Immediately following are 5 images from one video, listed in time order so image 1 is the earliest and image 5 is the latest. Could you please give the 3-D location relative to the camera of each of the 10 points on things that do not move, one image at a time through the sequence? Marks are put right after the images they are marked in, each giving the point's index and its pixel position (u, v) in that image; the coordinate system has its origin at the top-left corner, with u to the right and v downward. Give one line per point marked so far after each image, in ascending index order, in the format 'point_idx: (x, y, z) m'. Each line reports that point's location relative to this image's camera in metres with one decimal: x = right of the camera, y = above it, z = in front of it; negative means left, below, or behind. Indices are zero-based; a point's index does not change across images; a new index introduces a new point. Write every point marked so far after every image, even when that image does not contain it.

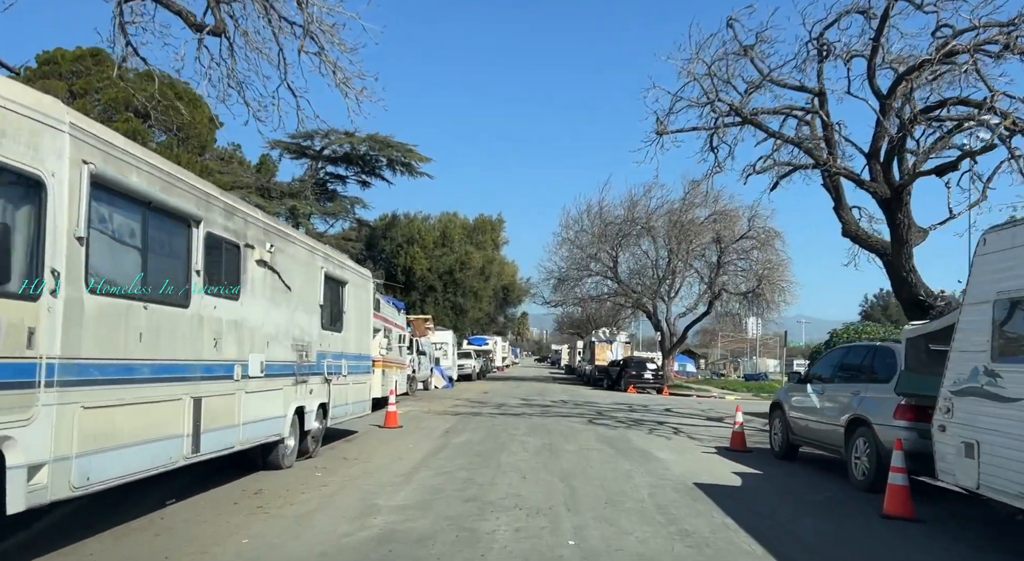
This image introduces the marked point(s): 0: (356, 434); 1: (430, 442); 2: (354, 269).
0: (-2.8, -2.8, +16.0) m
1: (-1.4, -2.7, +14.5) m
2: (-2.6, +0.2, +14.5) m
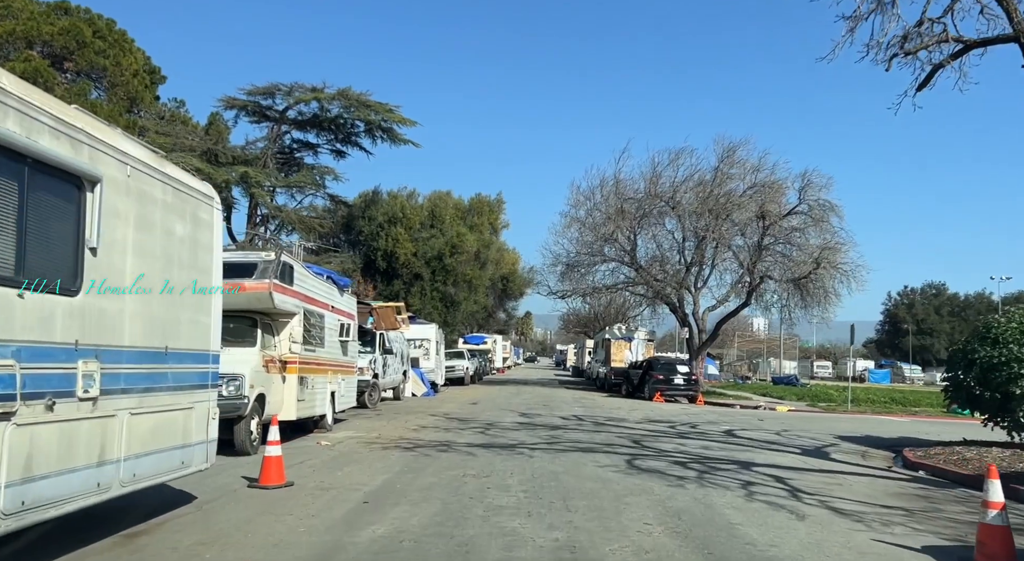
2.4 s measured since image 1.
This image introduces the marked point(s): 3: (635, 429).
0: (-3.0, -2.1, +8.1) m
1: (-1.5, -2.0, +6.6) m
2: (-2.8, +0.9, +6.6) m
3: (+2.6, -3.2, +18.6) m
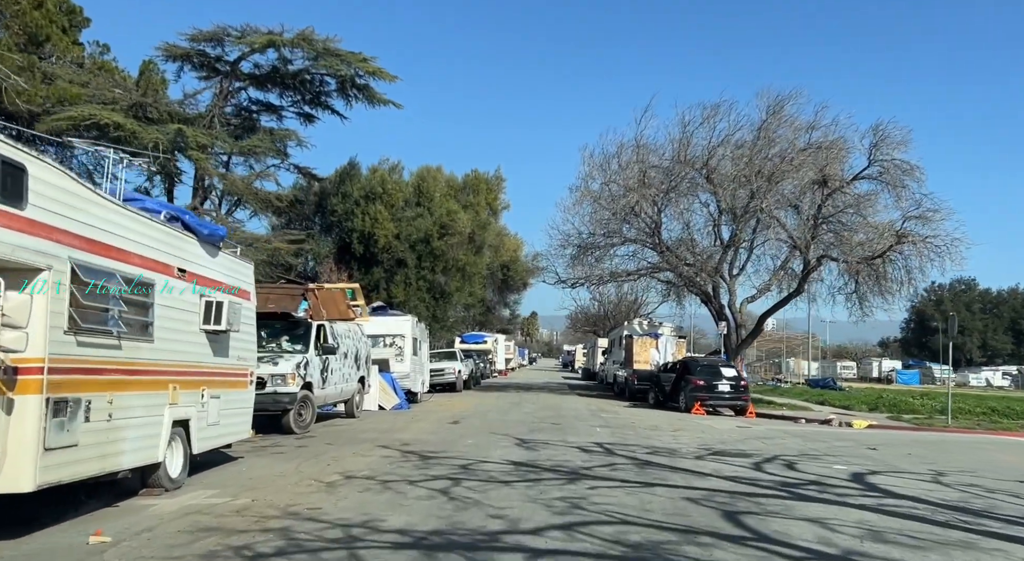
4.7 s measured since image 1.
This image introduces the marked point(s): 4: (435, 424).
0: (-3.2, -1.5, +0.8) m
1: (-1.8, -1.4, -0.7) m
2: (-3.1, +1.6, -0.7) m
3: (+2.5, -2.5, +11.2) m
4: (-1.6, -3.0, +18.5) m
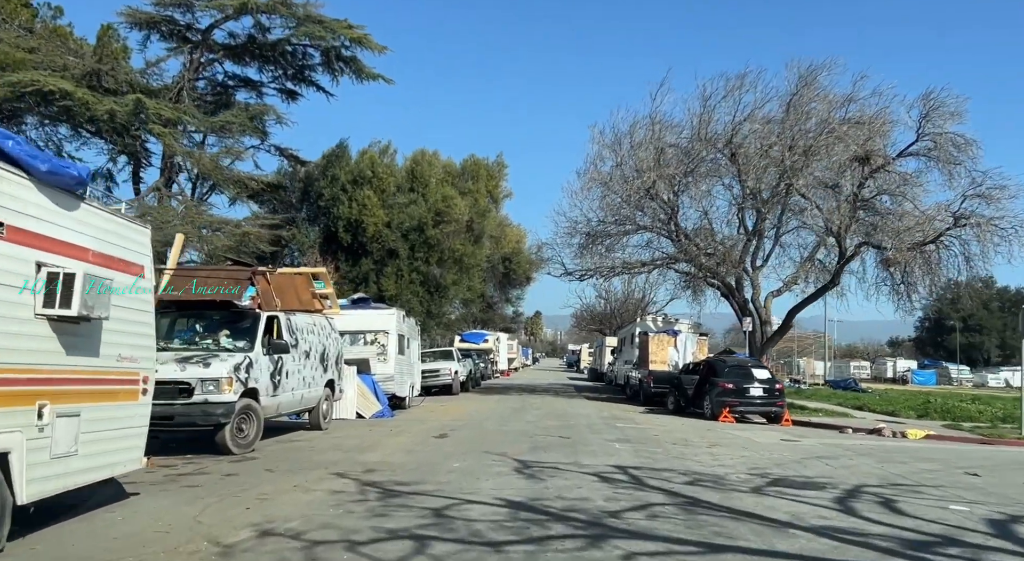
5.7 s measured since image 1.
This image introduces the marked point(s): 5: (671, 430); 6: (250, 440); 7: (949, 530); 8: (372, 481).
0: (-3.3, -1.2, -2.6) m
1: (-1.9, -1.0, -4.1) m
2: (-3.2, +1.9, -4.1) m
3: (+2.4, -2.2, +7.8) m
4: (-1.6, -2.7, +15.1) m
5: (+3.4, -3.2, +18.7) m
6: (-3.8, -2.3, +12.7) m
7: (+4.0, -2.3, +8.0) m
8: (-1.6, -2.3, +10.3) m
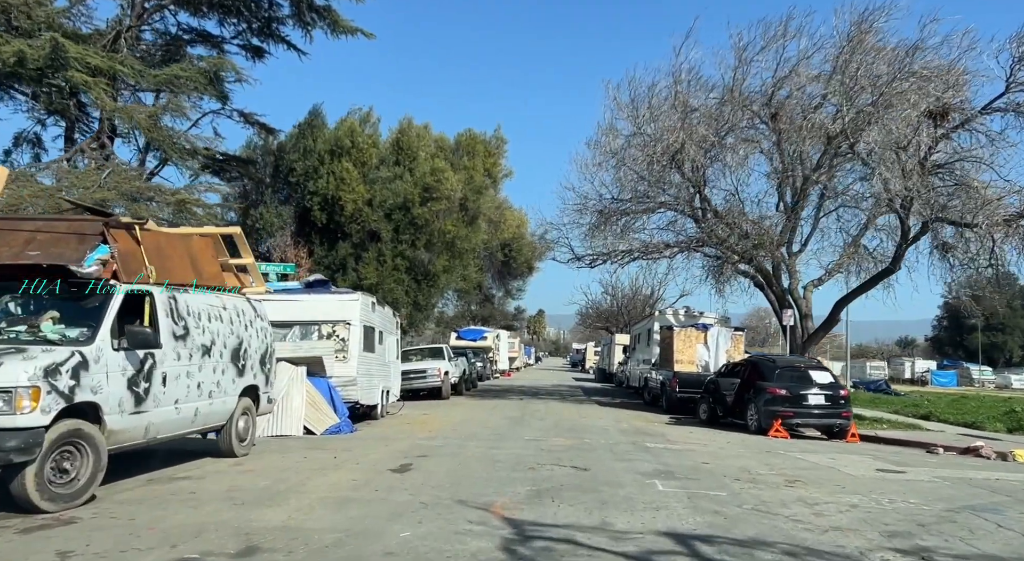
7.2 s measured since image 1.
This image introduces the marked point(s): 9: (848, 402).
0: (-3.5, -0.7, -7.4) m
1: (-2.0, -0.6, -8.9) m
2: (-3.3, +2.3, -8.9) m
3: (+2.3, -1.8, +2.9) m
4: (-1.7, -2.3, +10.3) m
5: (+3.3, -2.8, +13.9) m
6: (-3.9, -1.9, +7.9) m
7: (+3.9, -1.8, +3.2) m
8: (-1.7, -1.9, +5.5) m
9: (+7.5, -2.7, +19.4) m
